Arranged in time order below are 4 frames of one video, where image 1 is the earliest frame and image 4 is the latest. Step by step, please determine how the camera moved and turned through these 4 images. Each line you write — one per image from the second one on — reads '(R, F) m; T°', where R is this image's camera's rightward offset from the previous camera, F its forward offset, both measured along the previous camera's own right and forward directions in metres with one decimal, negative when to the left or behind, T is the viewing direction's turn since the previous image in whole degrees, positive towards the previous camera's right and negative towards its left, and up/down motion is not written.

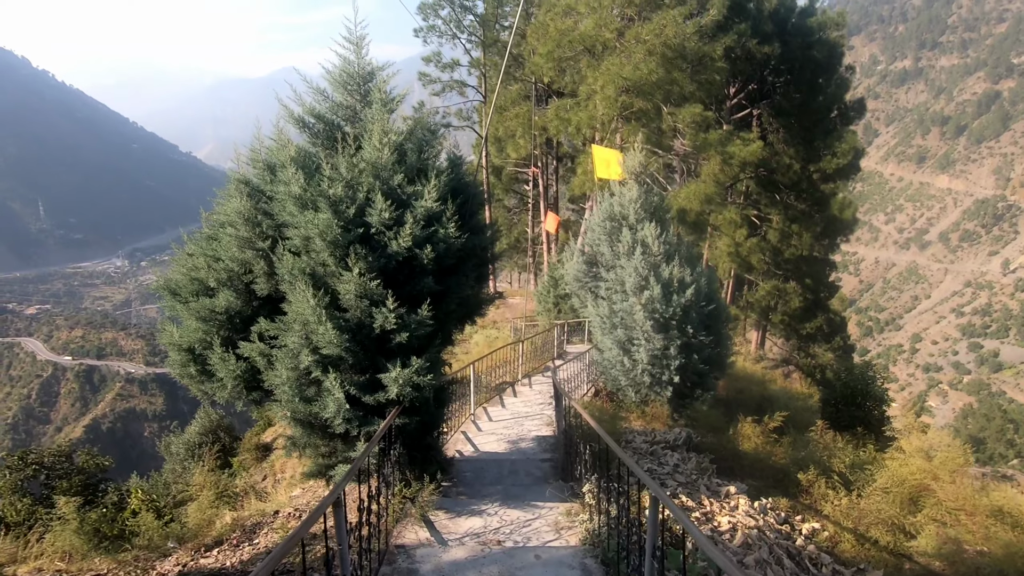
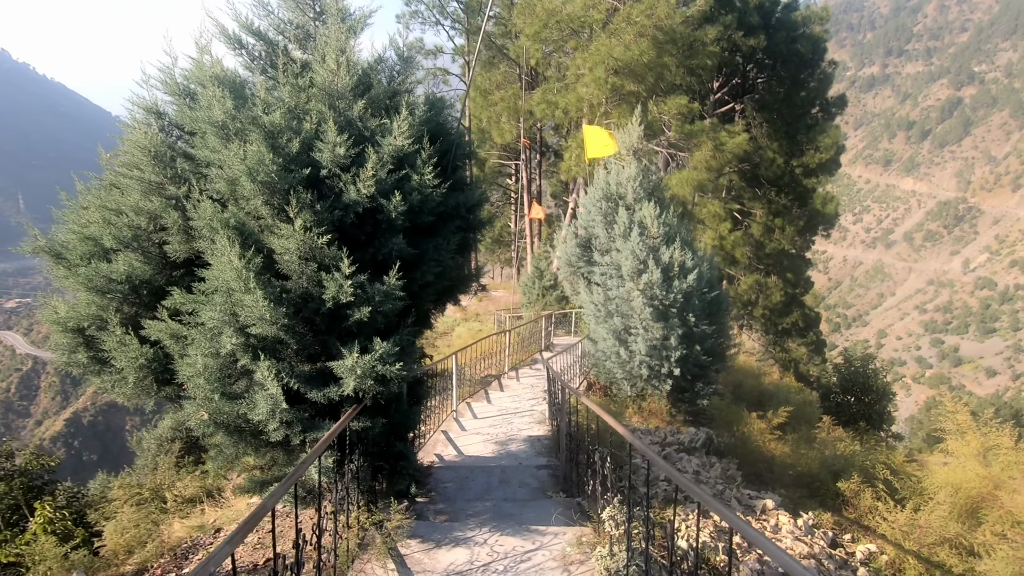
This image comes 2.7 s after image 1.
(-0.1, +1.1) m; +2°
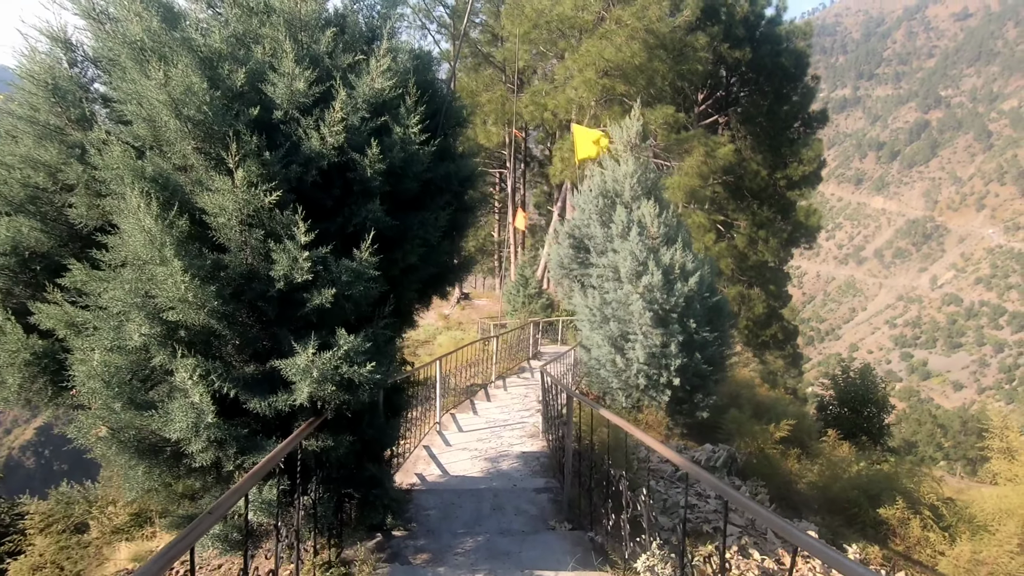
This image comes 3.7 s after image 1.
(-0.1, +0.8) m; +2°
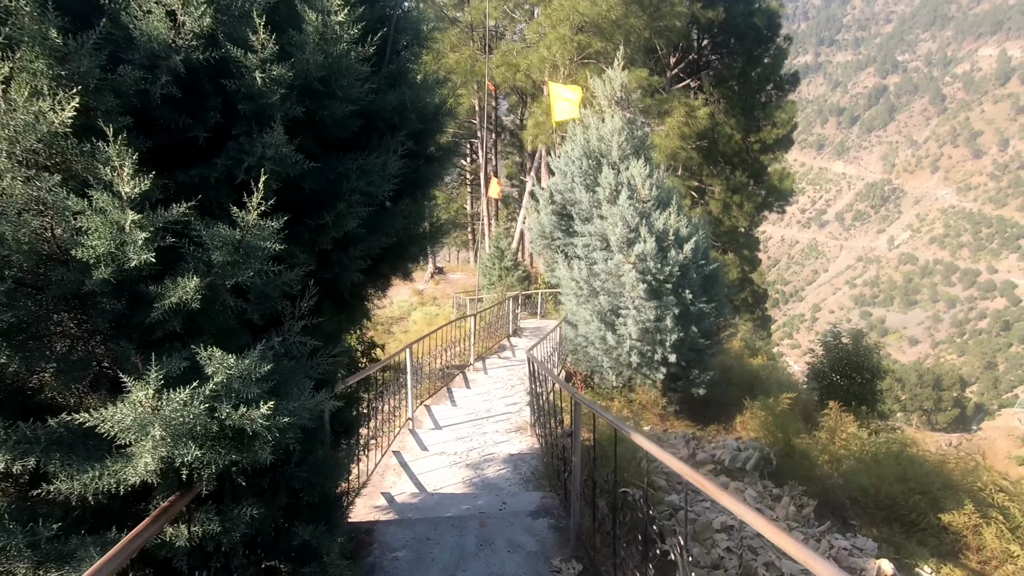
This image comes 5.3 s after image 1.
(0.0, +1.1) m; +2°
